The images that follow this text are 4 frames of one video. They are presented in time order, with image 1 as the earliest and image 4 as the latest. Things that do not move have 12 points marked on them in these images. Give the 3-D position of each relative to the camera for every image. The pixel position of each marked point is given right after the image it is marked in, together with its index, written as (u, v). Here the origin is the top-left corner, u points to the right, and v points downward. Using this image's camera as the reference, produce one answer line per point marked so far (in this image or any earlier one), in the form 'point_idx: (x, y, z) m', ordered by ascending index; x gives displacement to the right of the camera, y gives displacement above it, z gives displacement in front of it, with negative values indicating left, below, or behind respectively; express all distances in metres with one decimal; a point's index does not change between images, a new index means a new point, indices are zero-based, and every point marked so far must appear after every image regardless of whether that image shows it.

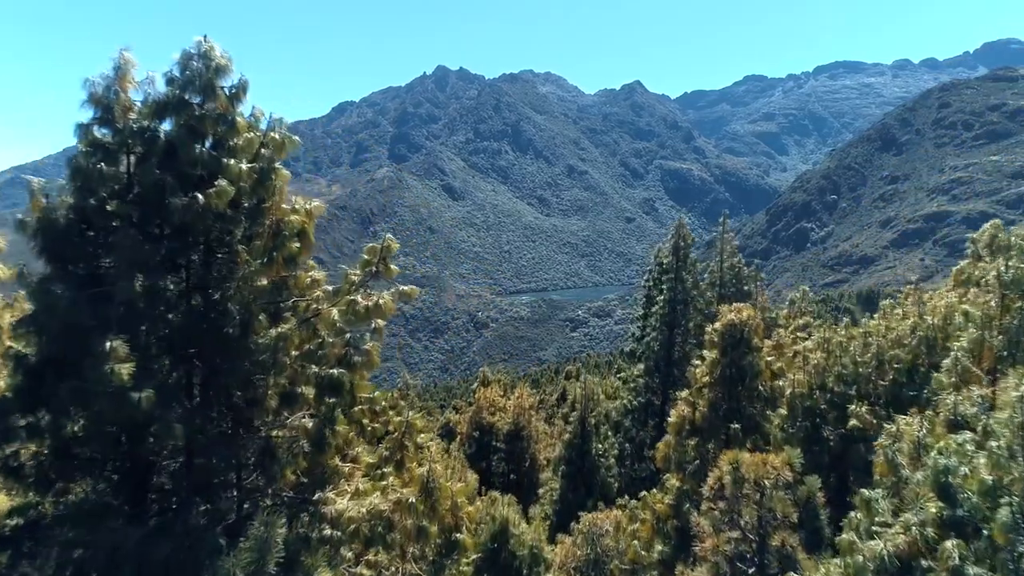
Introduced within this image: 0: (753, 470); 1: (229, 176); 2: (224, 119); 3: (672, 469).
0: (+3.8, -2.9, +10.2) m
1: (-3.9, +1.6, +8.7) m
2: (-4.1, +2.4, +8.9) m
3: (+3.6, -4.0, +14.1) m
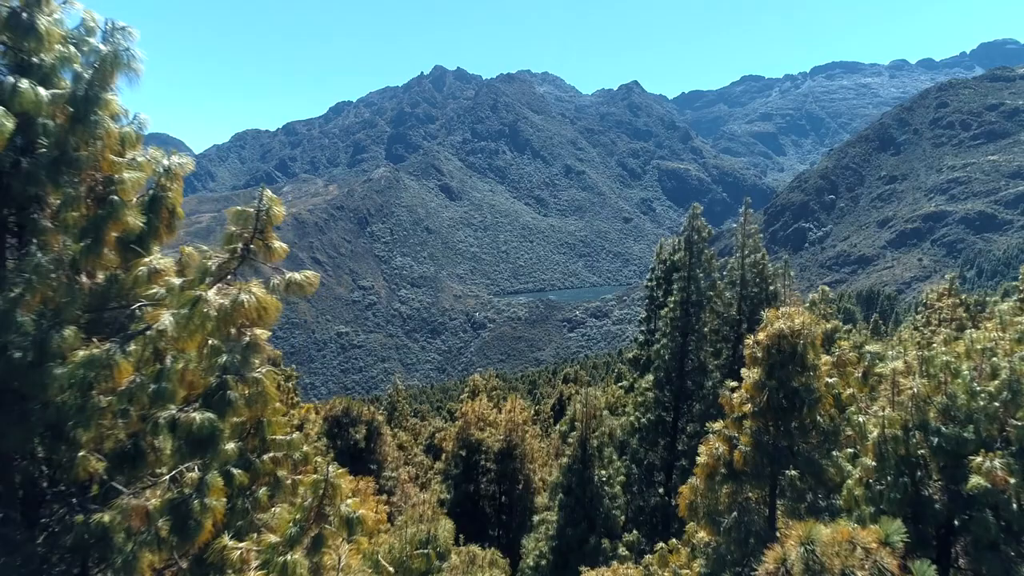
0: (+3.5, -2.9, +7.0) m
1: (-4.2, +1.6, +5.5) m
2: (-4.4, +2.4, +5.7) m
3: (+3.3, -4.0, +10.9) m
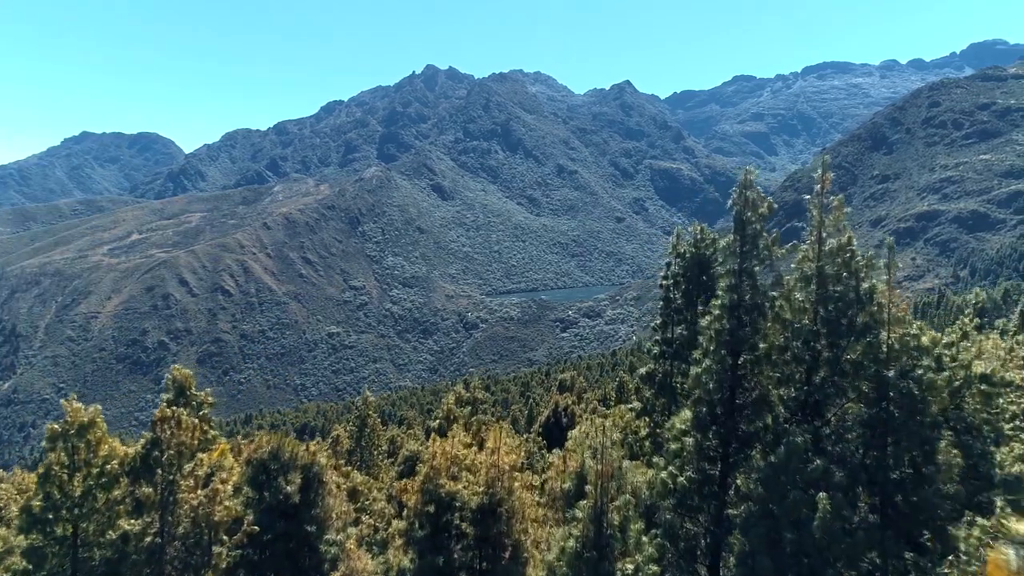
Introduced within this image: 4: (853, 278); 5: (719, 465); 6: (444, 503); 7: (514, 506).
0: (+3.3, -2.9, +0.4) m
1: (-4.5, +1.6, -1.2) m
2: (-4.7, +2.4, -0.9) m
3: (+2.9, -4.0, +4.4) m
4: (+8.0, +0.2, +14.9) m
5: (+5.0, -4.3, +15.5) m
6: (-2.1, -6.5, +19.2) m
7: (+0.2, -6.4, +19.0) m
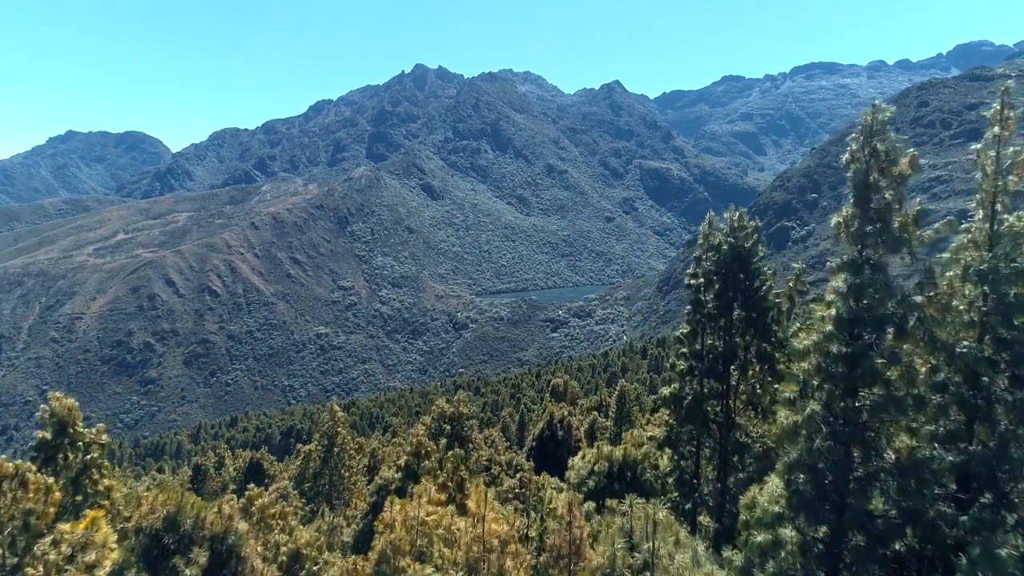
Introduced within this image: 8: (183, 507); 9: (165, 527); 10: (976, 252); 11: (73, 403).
0: (+3.4, -2.9, -5.1) m
1: (-4.4, +1.5, -6.9) m
2: (-4.5, +2.3, -6.7) m
3: (+3.0, -4.0, -1.2) m
4: (+7.9, +0.2, +9.4) m
5: (+4.9, -4.3, +10.0) m
6: (-2.2, -6.5, +13.6) m
7: (0.0, -6.5, +13.4) m
8: (-7.7, -5.1, +14.9) m
9: (-8.0, -5.5, +14.7) m
10: (+7.2, +0.7, +10.0) m
11: (-11.9, -3.1, +17.1) m
